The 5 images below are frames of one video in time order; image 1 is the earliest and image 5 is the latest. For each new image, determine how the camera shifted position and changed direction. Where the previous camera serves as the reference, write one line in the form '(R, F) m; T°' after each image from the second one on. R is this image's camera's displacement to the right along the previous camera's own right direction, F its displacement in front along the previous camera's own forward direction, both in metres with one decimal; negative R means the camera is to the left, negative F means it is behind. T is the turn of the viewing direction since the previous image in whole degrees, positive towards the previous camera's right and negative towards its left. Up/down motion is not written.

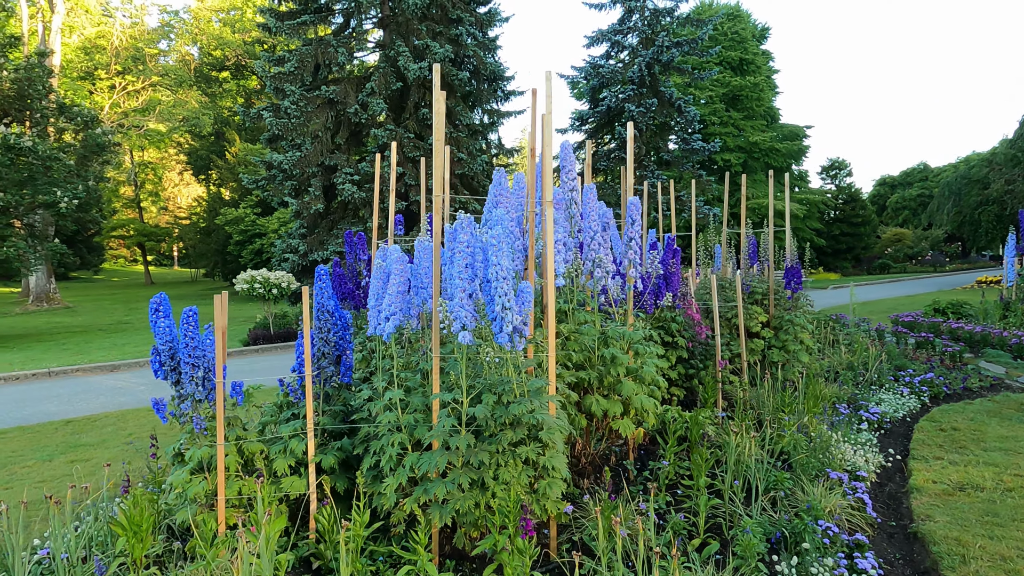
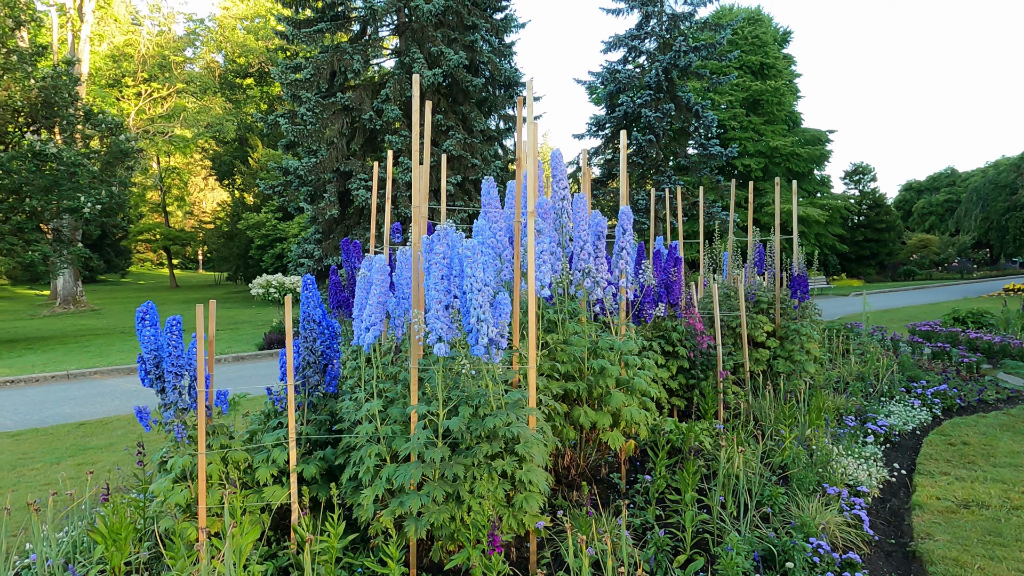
(+0.2, 0.0) m; -2°
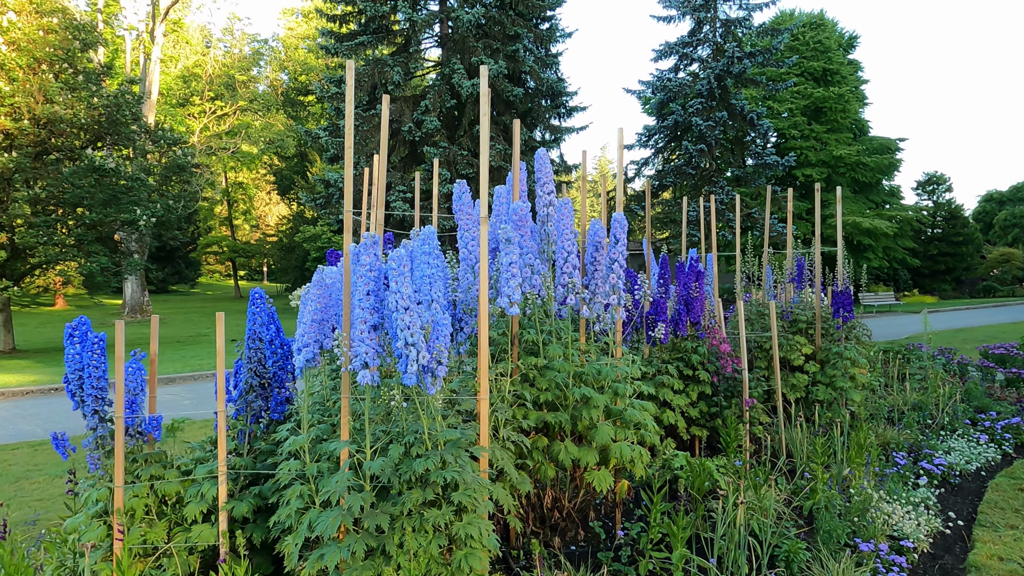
(+0.4, +0.4) m; -5°
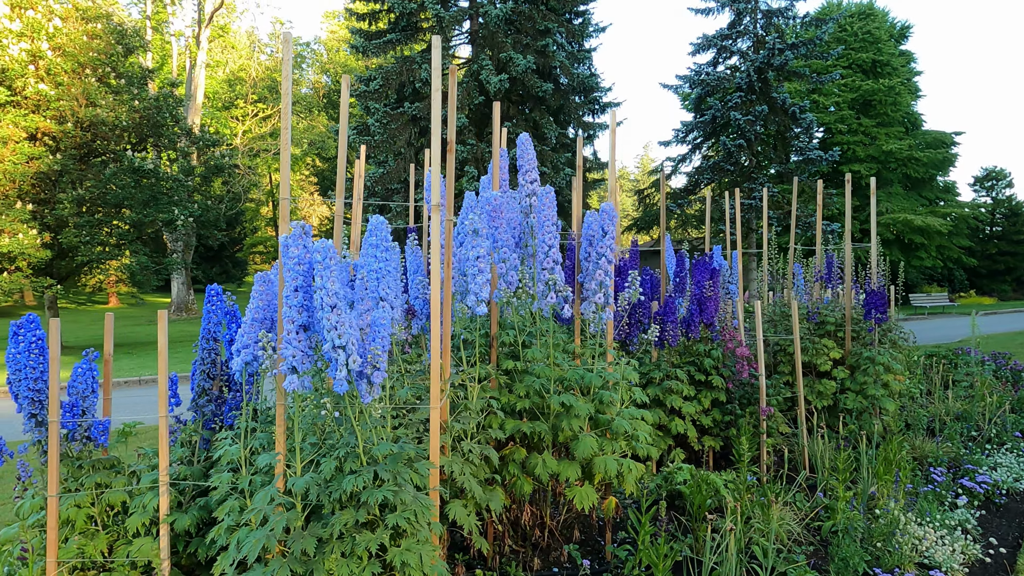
(+0.3, +0.3) m; -4°
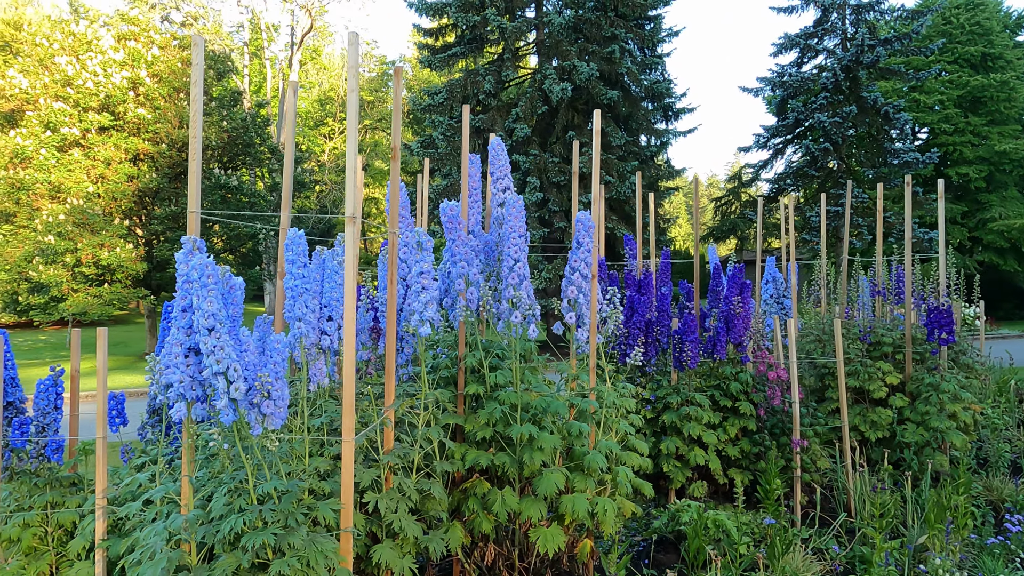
(+0.5, +0.3) m; -7°
